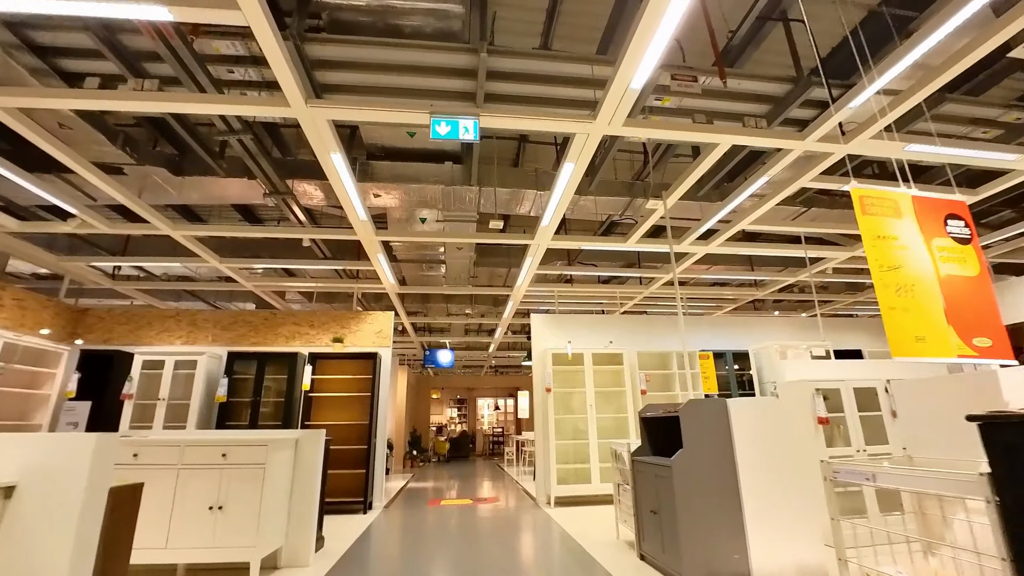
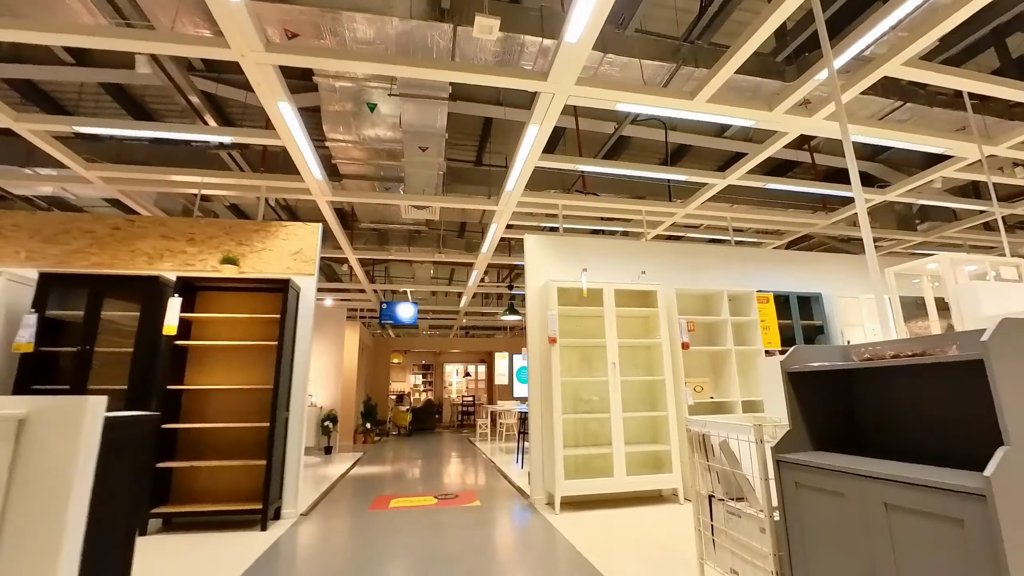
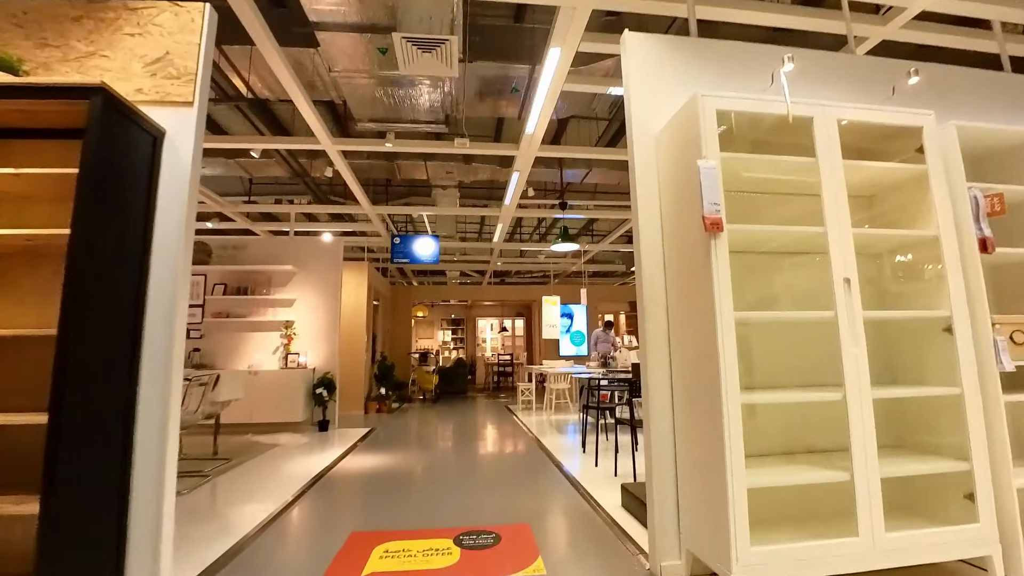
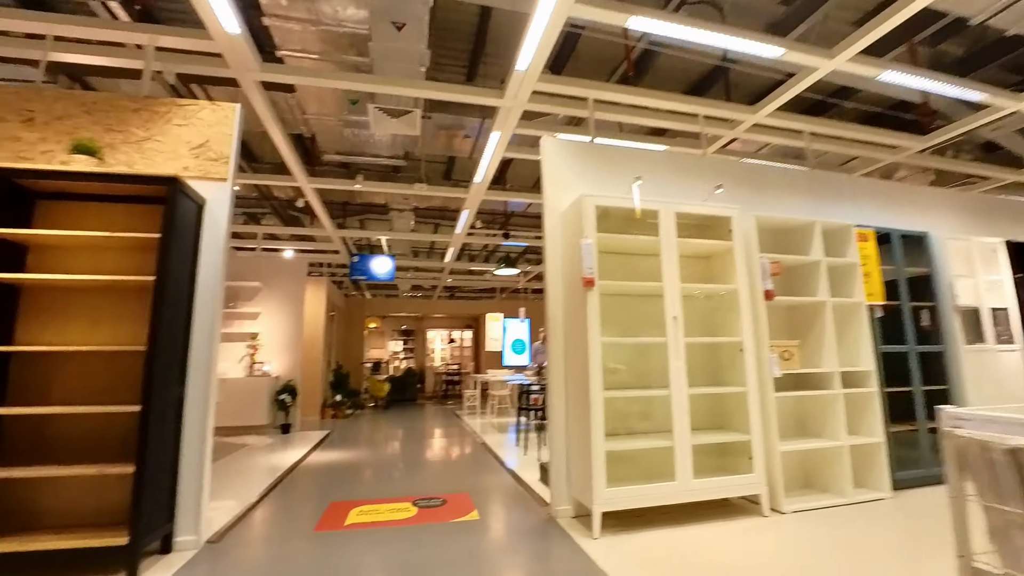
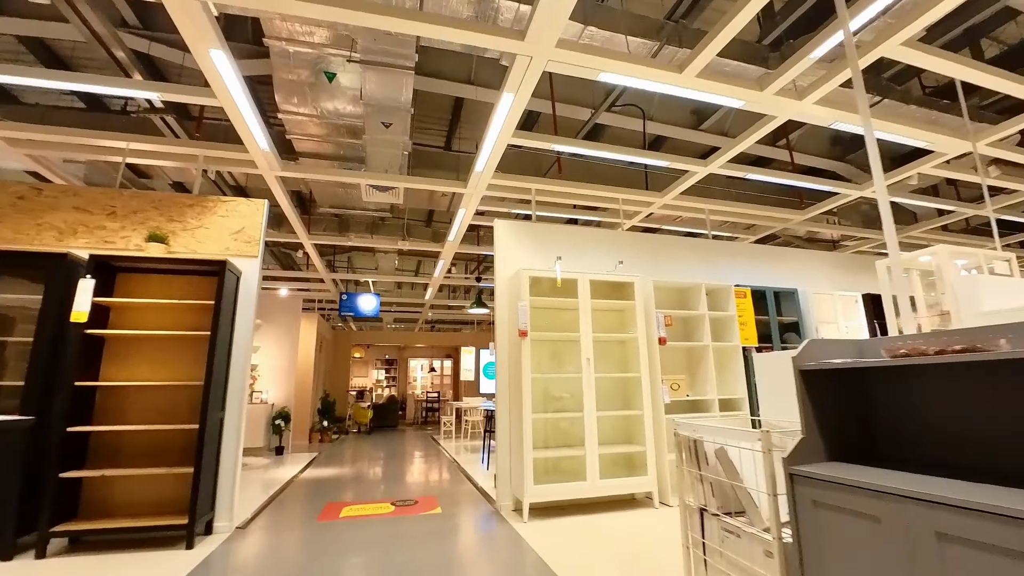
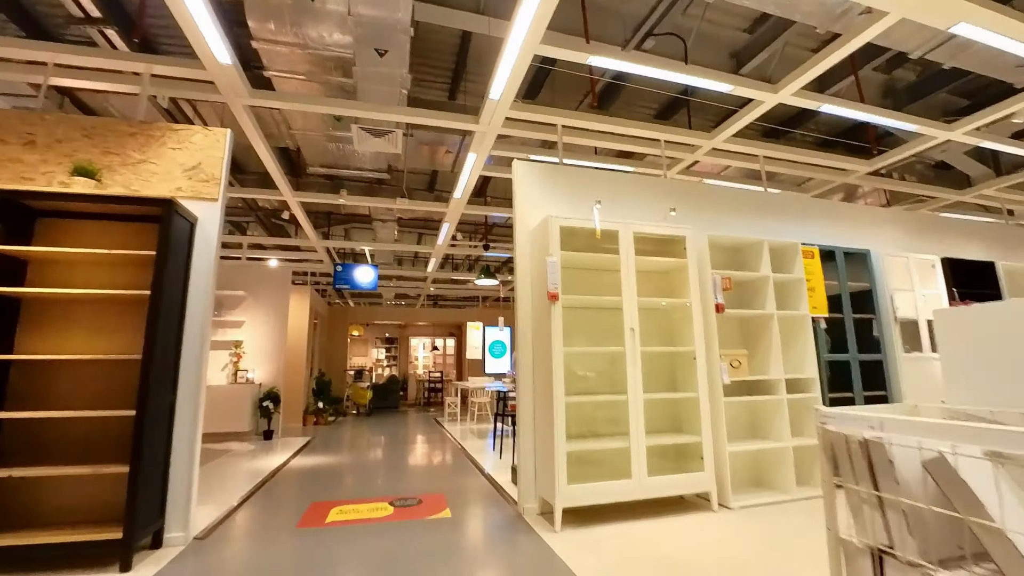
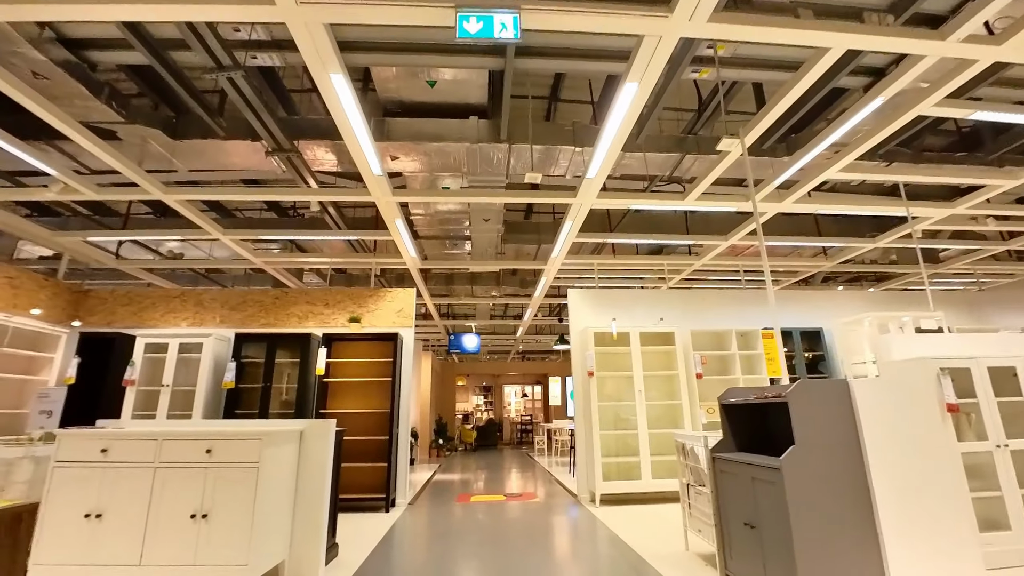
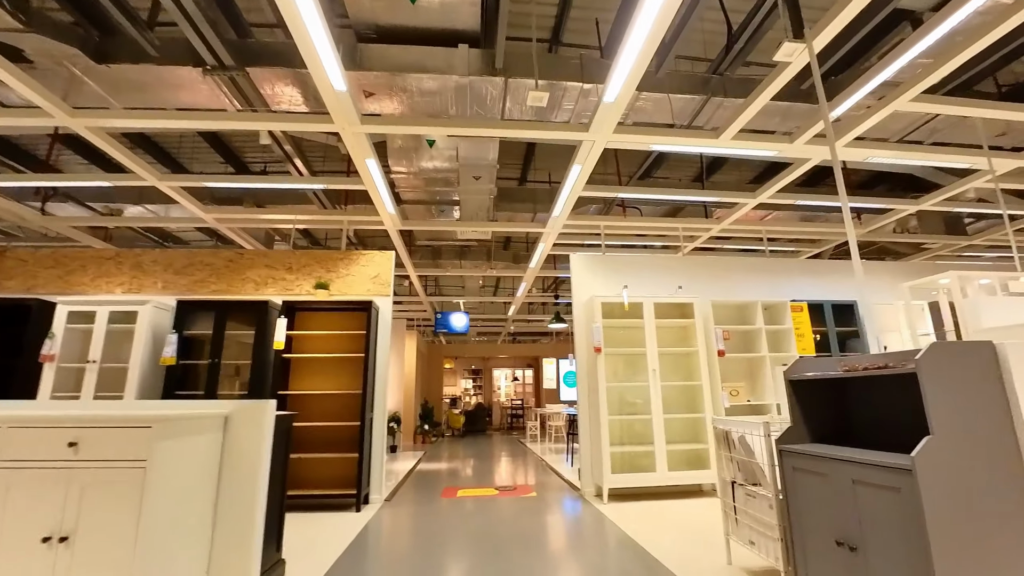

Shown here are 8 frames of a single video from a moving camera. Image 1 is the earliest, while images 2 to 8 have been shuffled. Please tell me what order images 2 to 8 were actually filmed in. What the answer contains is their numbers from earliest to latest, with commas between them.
7, 8, 2, 5, 6, 4, 3
